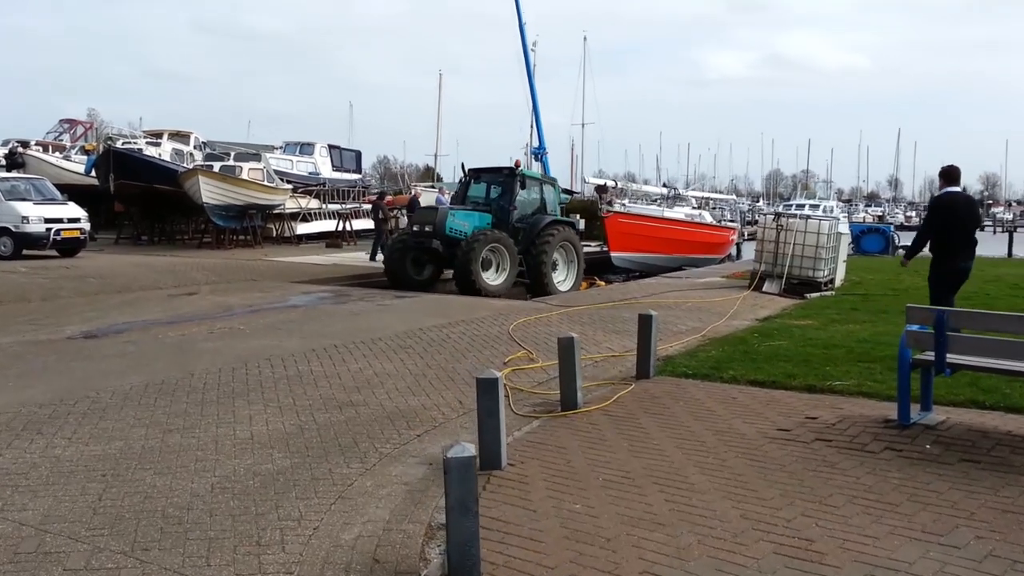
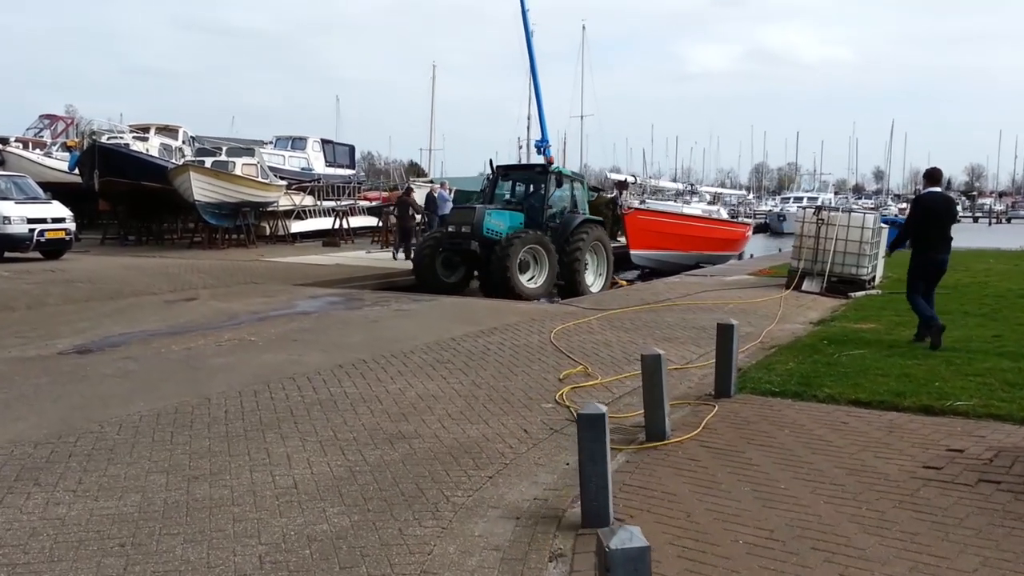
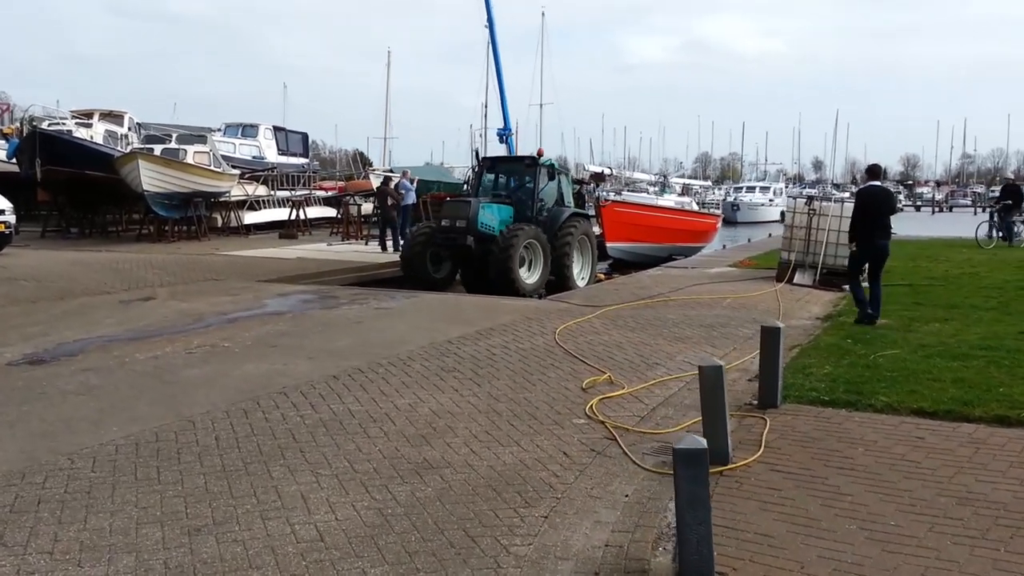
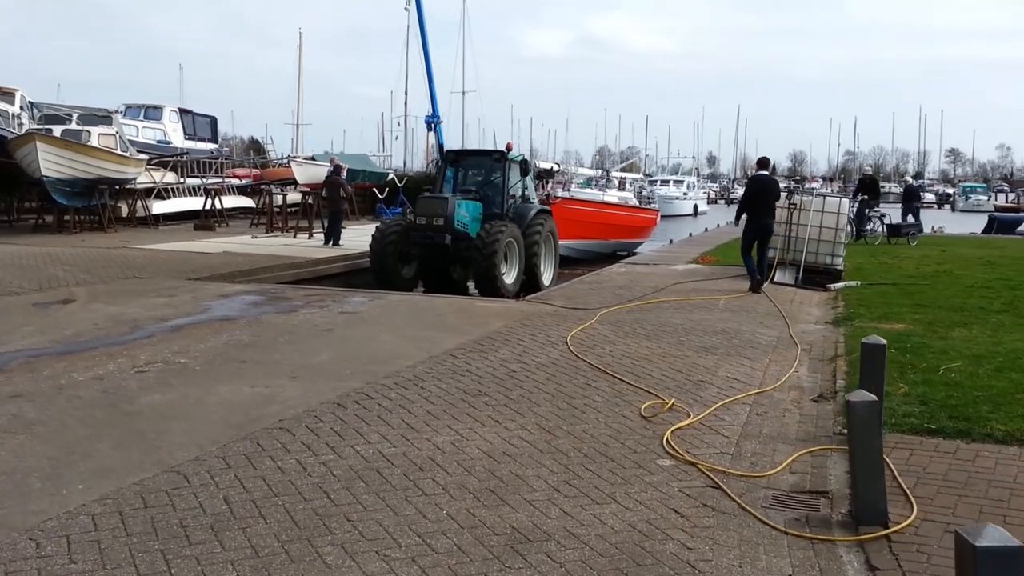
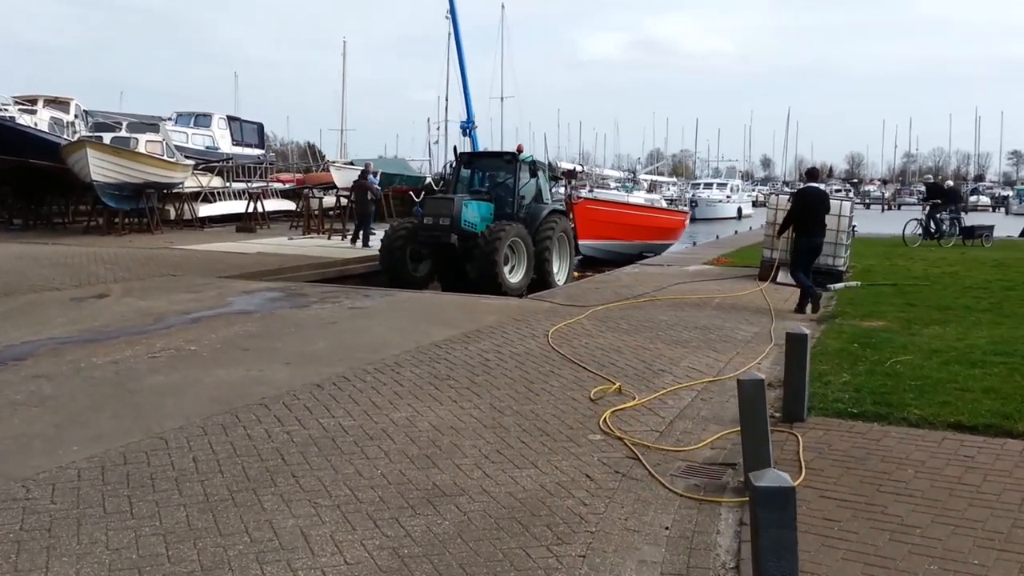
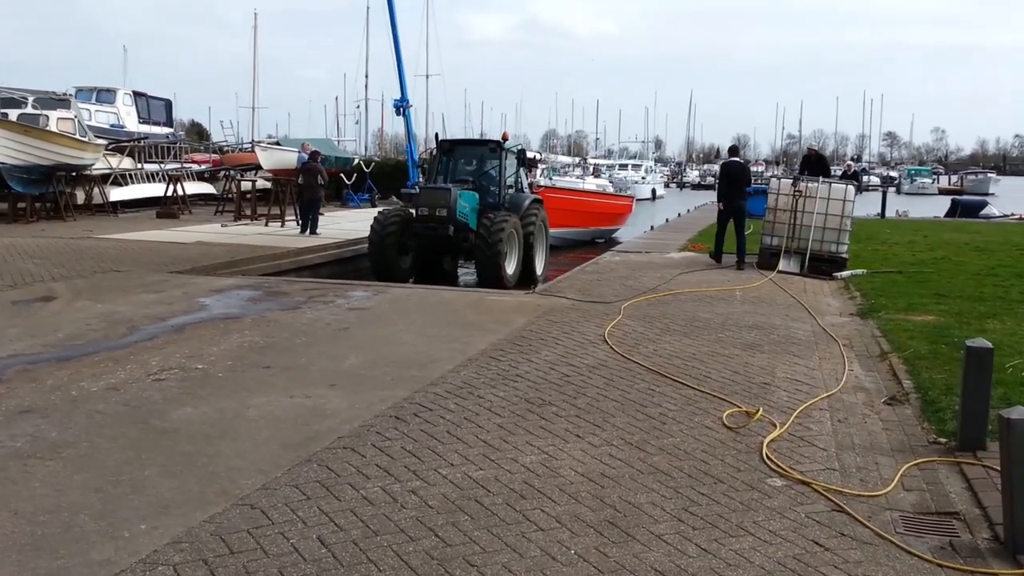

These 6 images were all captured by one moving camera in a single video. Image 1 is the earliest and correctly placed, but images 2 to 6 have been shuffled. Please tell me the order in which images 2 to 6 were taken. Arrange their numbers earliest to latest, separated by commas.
2, 3, 5, 4, 6
